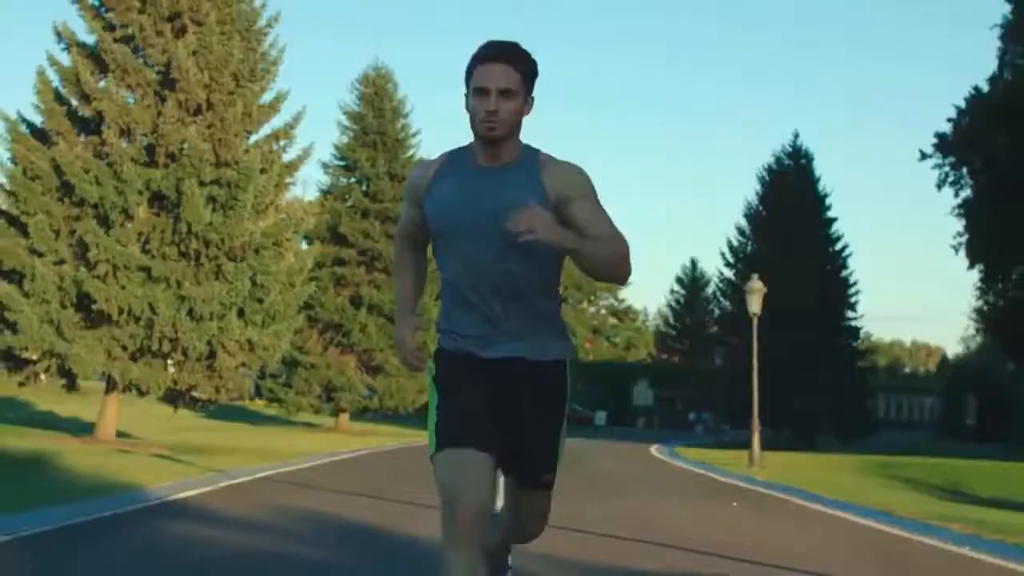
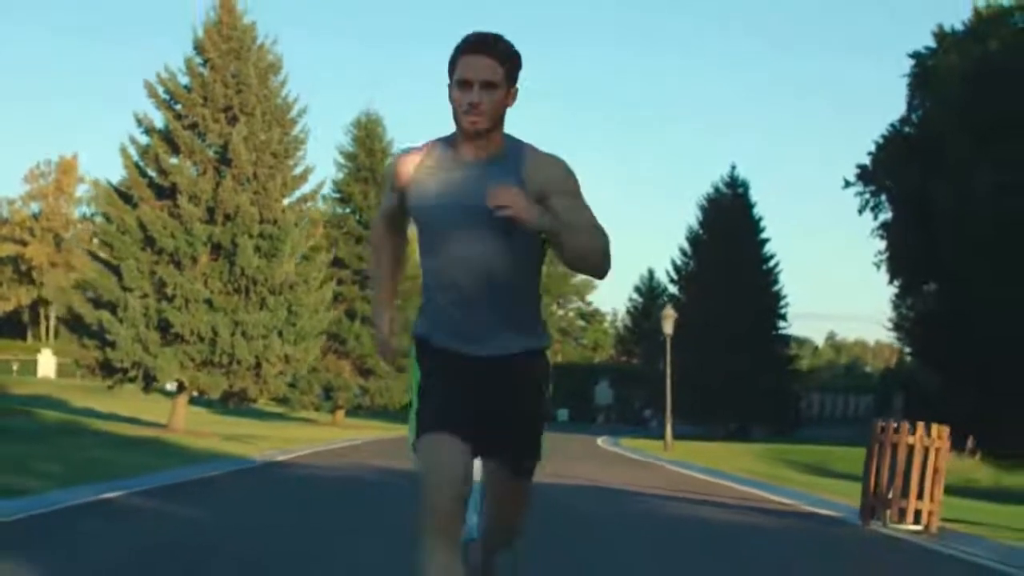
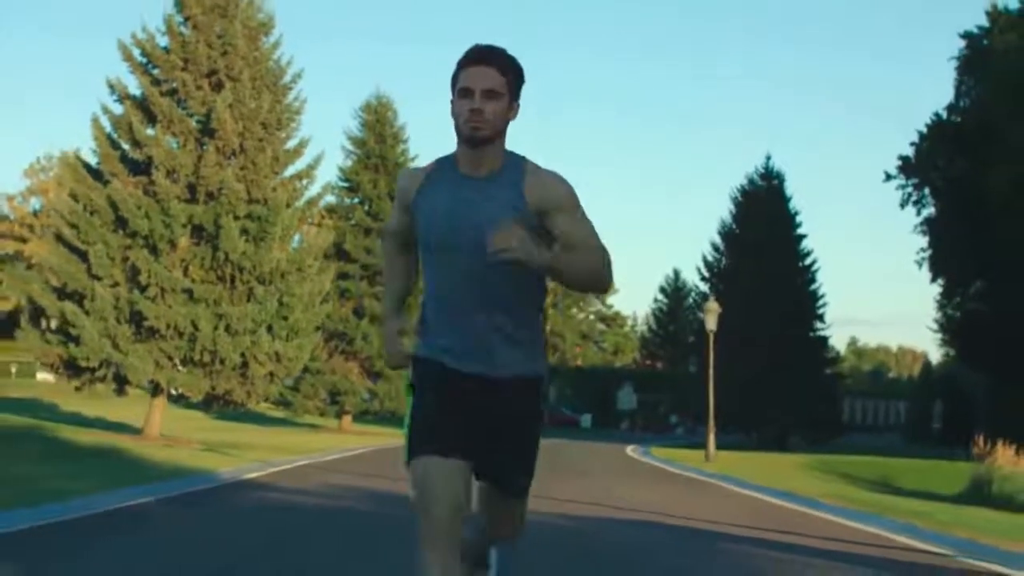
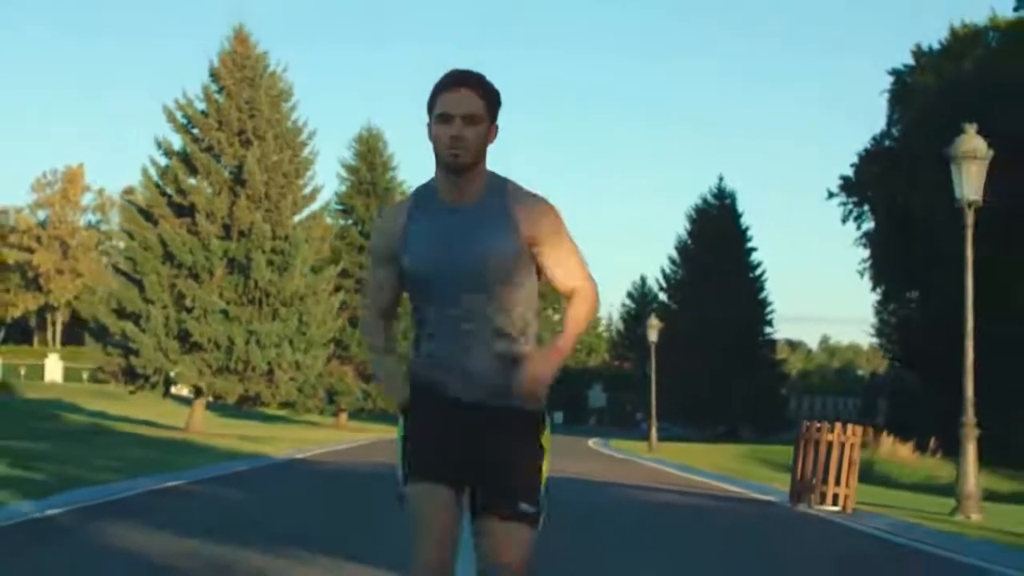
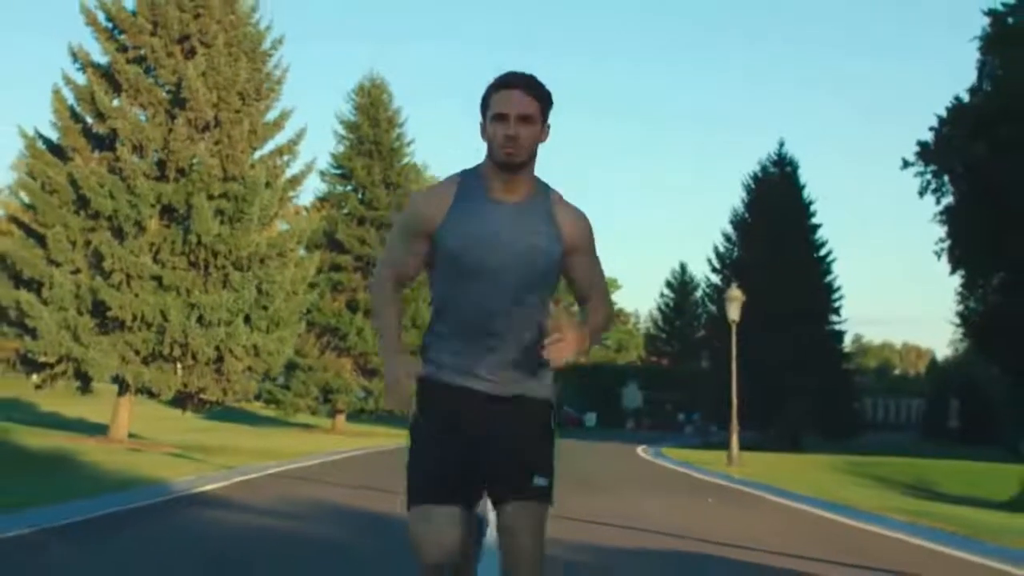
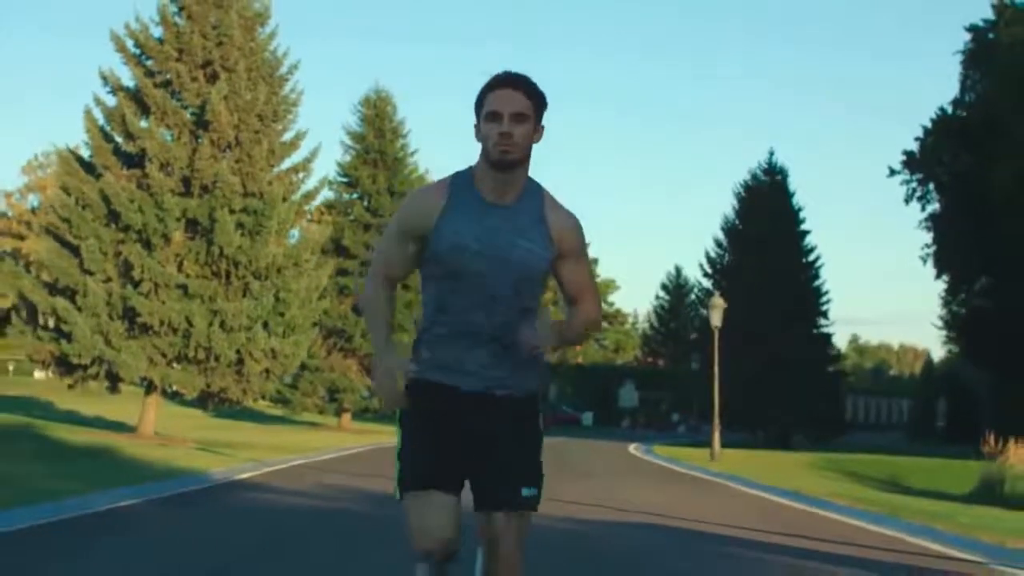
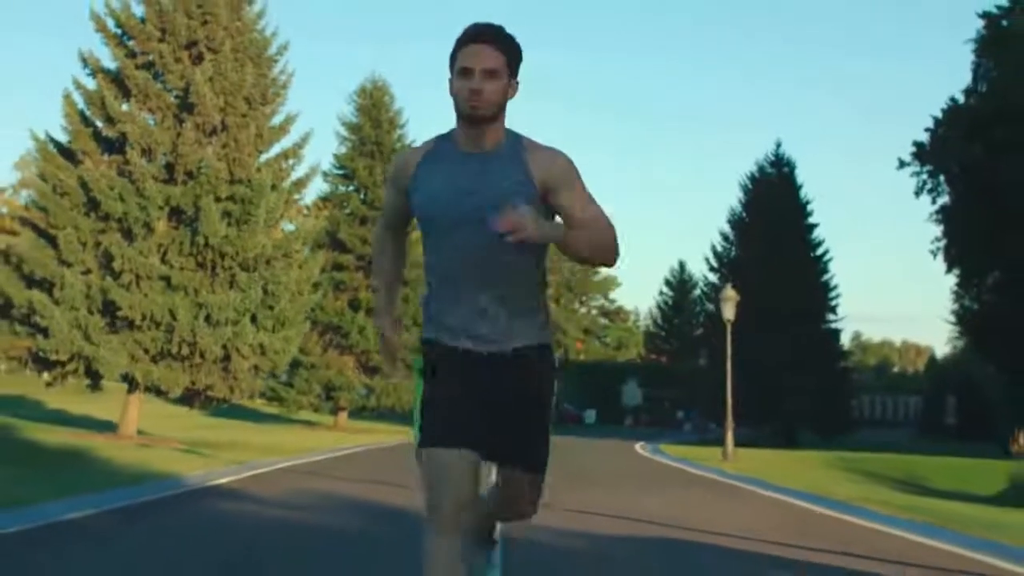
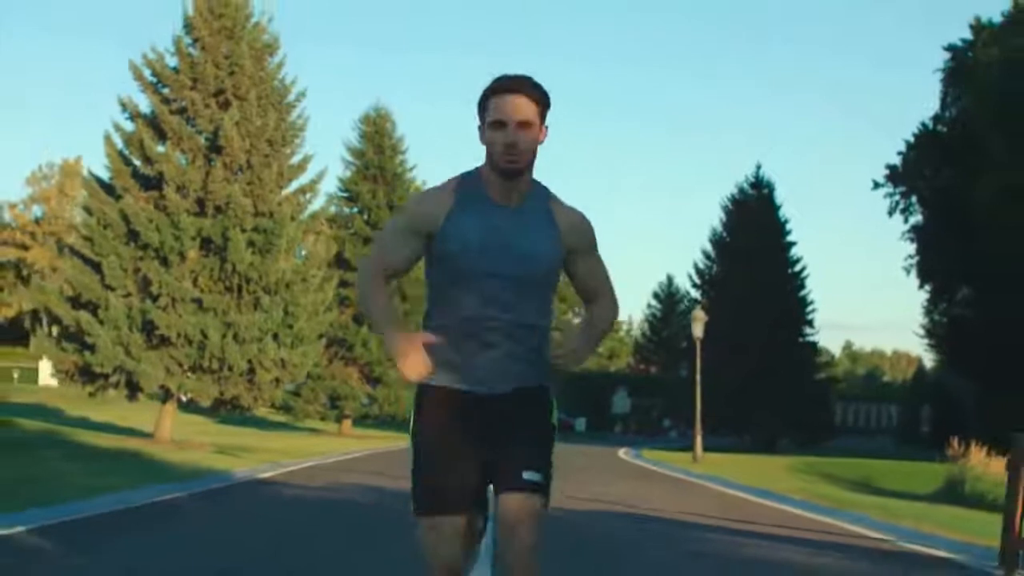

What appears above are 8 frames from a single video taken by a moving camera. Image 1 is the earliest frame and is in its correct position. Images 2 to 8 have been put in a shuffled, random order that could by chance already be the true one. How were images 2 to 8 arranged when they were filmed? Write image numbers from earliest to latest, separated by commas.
5, 7, 6, 3, 8, 2, 4
